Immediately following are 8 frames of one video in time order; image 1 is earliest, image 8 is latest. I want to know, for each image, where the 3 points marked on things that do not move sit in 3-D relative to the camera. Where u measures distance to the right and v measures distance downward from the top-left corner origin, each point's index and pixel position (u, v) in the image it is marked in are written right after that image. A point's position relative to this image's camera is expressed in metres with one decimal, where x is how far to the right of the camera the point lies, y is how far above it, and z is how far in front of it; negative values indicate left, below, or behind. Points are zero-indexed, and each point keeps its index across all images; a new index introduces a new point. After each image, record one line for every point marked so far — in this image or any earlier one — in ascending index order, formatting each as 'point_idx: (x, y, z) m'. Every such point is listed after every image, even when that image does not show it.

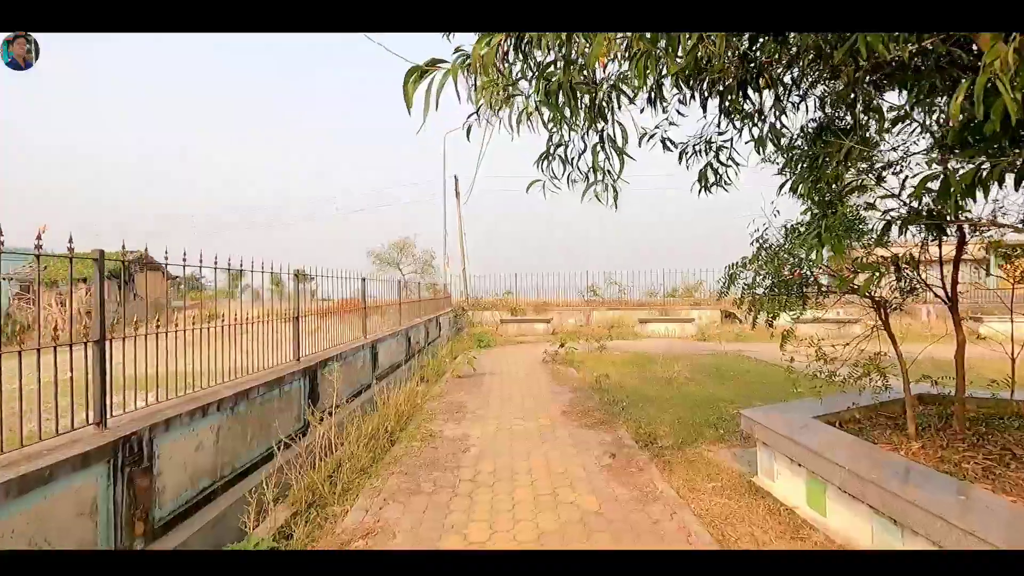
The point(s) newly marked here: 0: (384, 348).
0: (-2.1, -1.0, +8.6) m
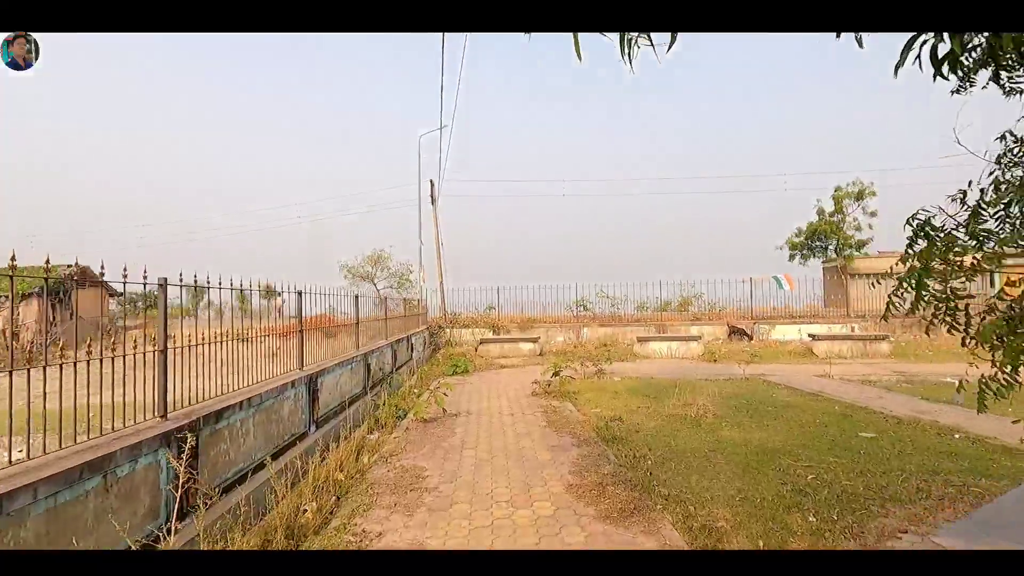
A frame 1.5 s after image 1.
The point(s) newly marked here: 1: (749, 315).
0: (-2.3, -1.2, +6.7) m
1: (+7.3, -0.9, +16.5) m
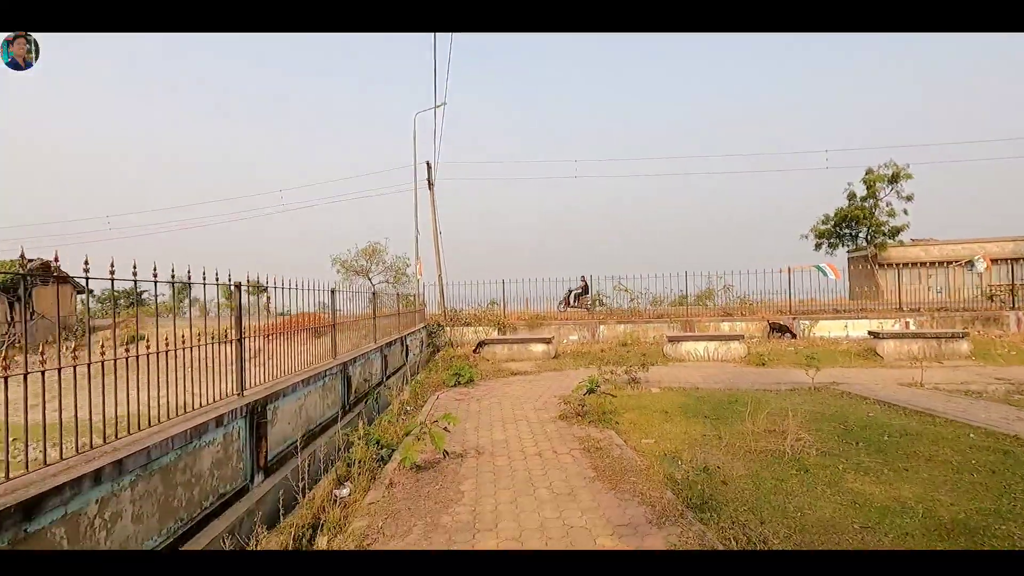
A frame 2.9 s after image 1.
0: (-2.1, -1.1, +4.9) m
1: (+7.5, -0.6, +14.7) m
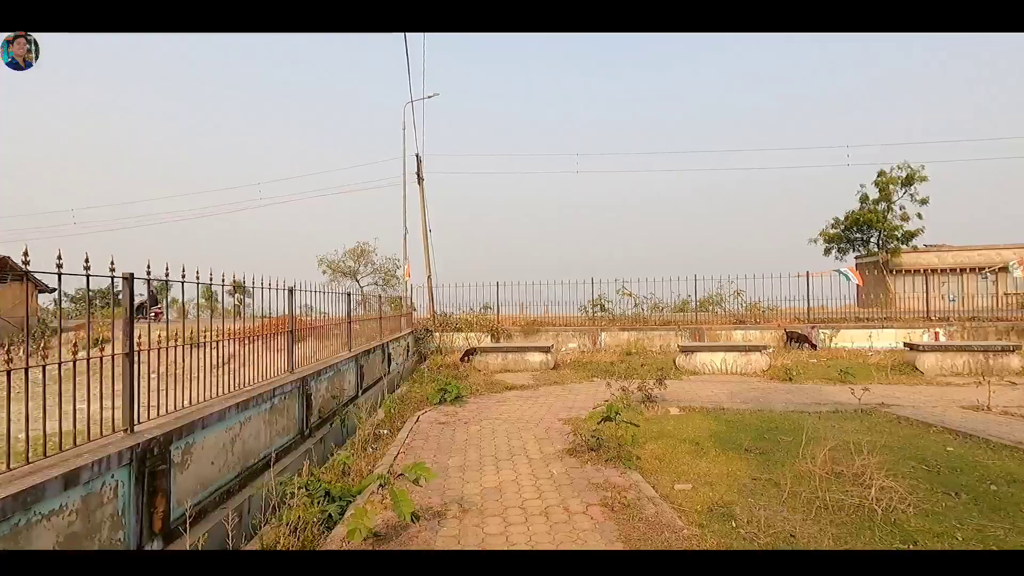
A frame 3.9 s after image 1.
0: (-2.1, -1.1, +3.7) m
1: (+7.4, -0.8, +13.6) m
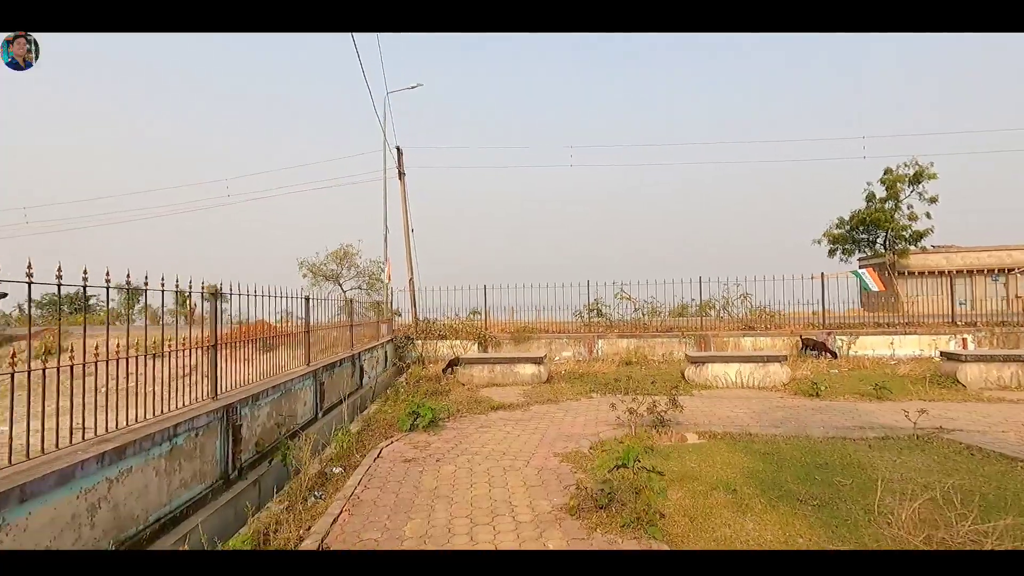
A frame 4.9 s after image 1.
0: (-2.2, -1.1, +2.5) m
1: (+7.1, -0.8, +12.5) m
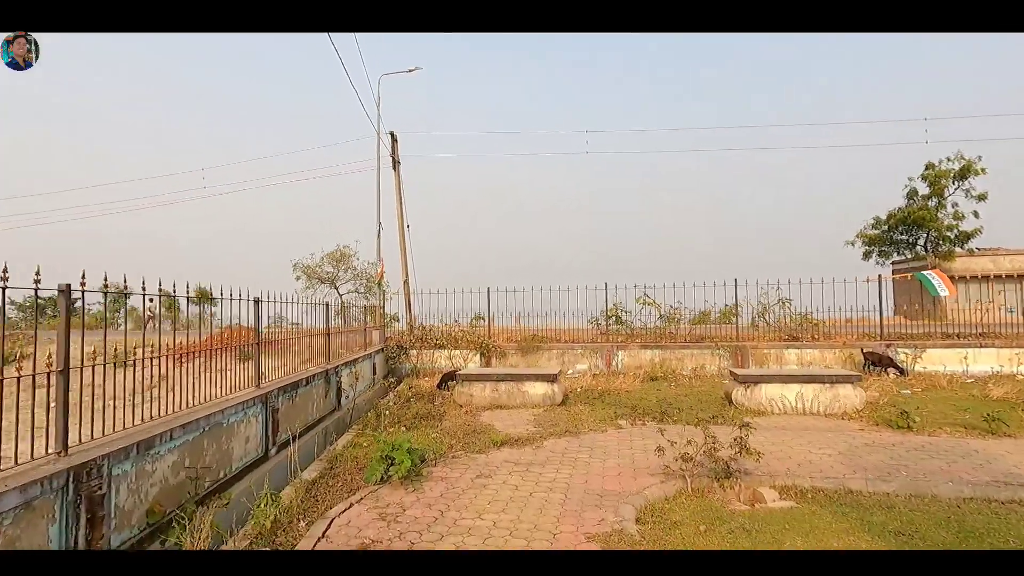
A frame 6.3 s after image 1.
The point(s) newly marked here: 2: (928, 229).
0: (-2.1, -1.0, +1.0) m
1: (+7.3, -0.9, +10.9) m
2: (+13.8, +2.0, +17.9) m
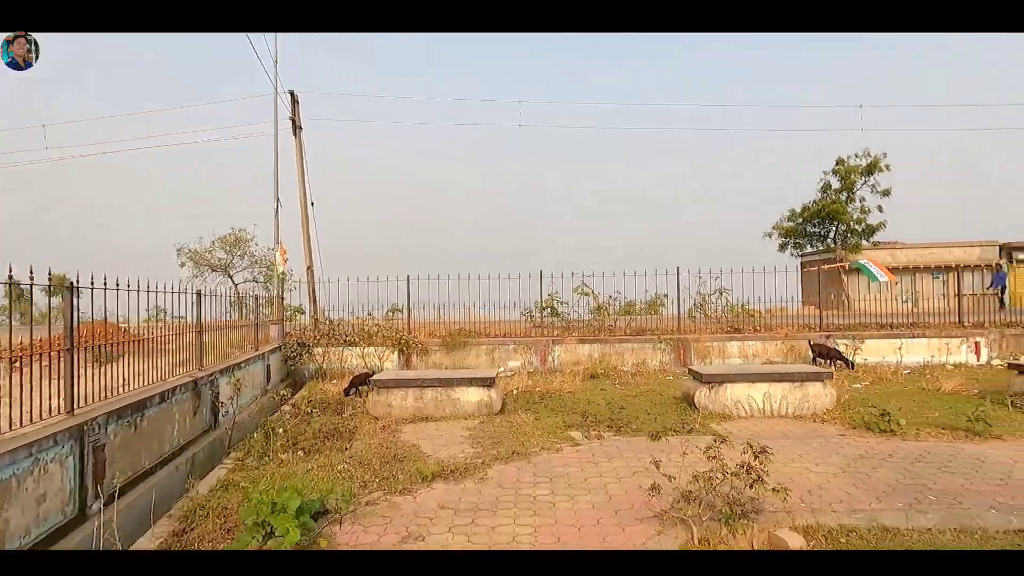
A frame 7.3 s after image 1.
0: (-1.9, -1.0, -0.7) m
1: (+5.8, -0.7, +10.6) m
2: (+11.3, +2.3, +18.5) m
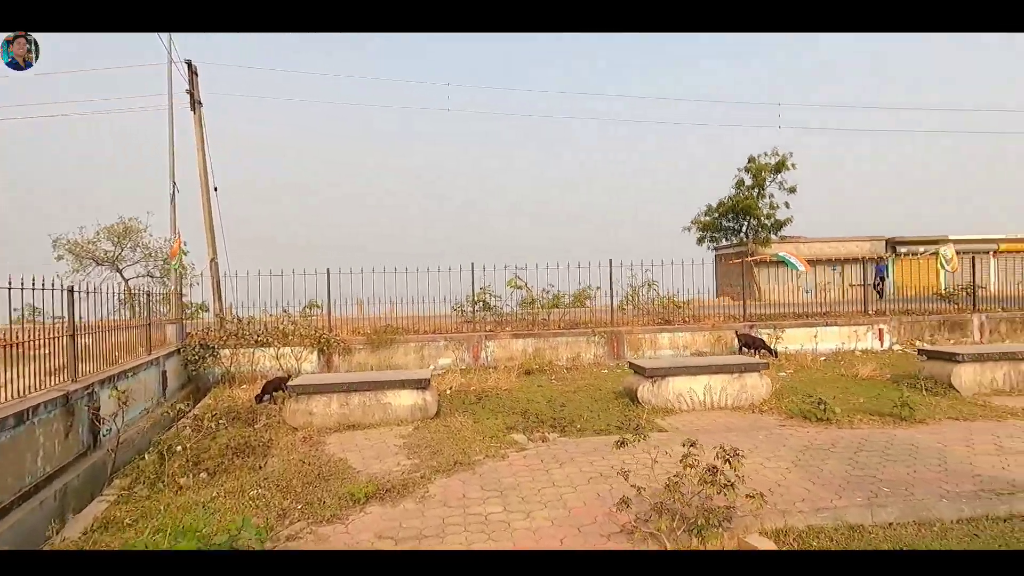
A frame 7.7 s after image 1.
0: (-1.6, -1.0, -1.3) m
1: (+4.4, -0.6, +10.9) m
2: (+8.7, +2.6, +19.5) m
